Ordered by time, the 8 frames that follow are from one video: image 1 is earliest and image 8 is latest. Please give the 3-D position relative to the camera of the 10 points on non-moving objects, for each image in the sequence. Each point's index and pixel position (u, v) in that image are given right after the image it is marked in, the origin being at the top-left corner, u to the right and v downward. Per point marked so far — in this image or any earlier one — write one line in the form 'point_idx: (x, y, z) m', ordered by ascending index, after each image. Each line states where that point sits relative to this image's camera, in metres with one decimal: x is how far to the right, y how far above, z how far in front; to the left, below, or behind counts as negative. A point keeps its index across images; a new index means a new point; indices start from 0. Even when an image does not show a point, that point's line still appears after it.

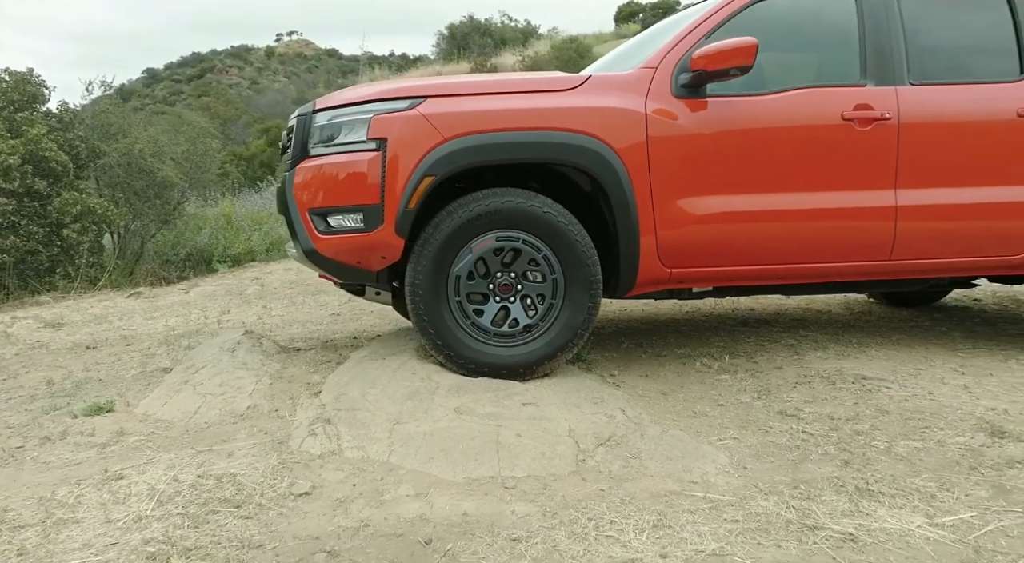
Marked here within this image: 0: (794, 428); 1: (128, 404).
0: (+1.0, -0.5, +2.9) m
1: (-1.6, -0.5, +3.3) m
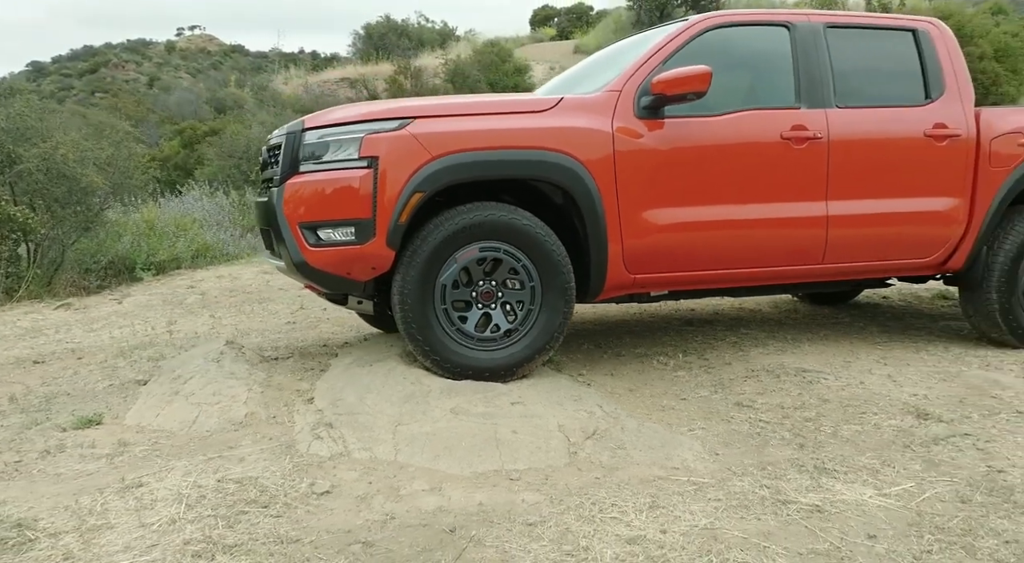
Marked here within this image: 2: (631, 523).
0: (+1.0, -0.6, +3.2) m
1: (-1.7, -0.6, +3.3) m
2: (+0.3, -0.7, +2.3) m
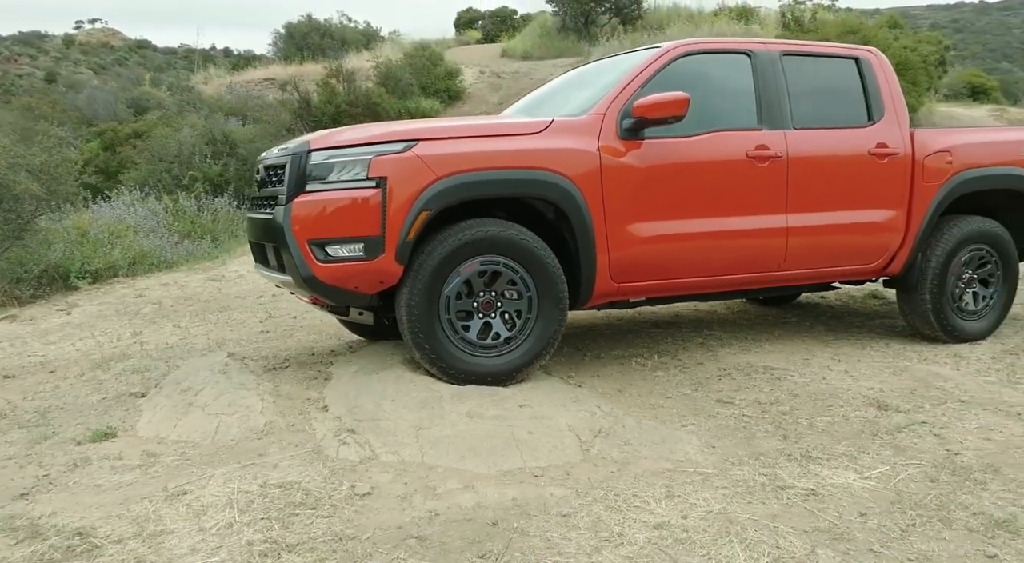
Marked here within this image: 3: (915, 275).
0: (+1.0, -0.6, +3.5) m
1: (-1.7, -0.6, +3.4) m
2: (+0.5, -0.7, +2.5) m
3: (+2.7, 0.0, +5.1) m
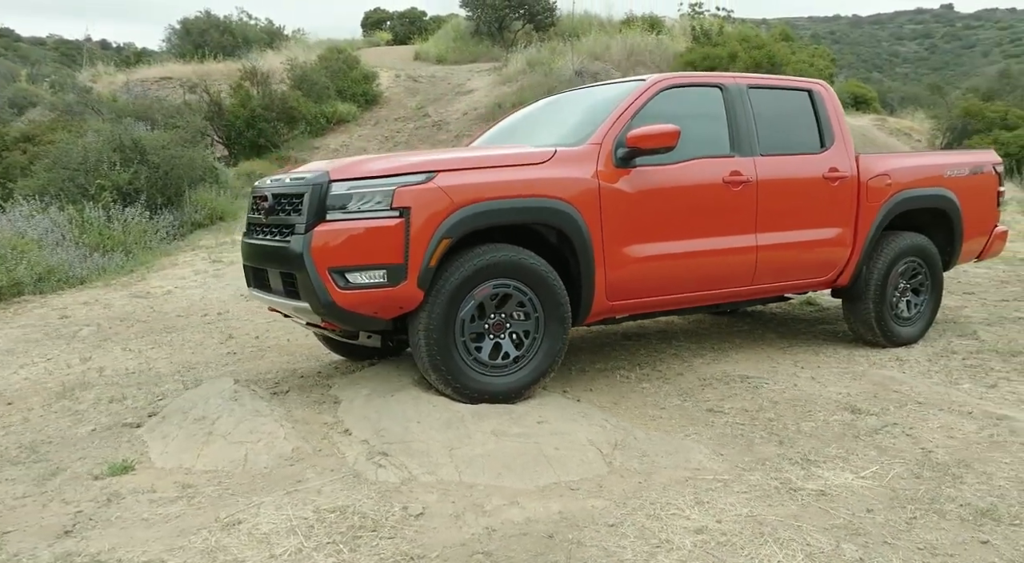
0: (+1.1, -0.7, +3.8) m
1: (-1.6, -0.8, +3.4) m
2: (+0.6, -0.8, +2.8) m
3: (+2.5, 0.0, +5.6) m
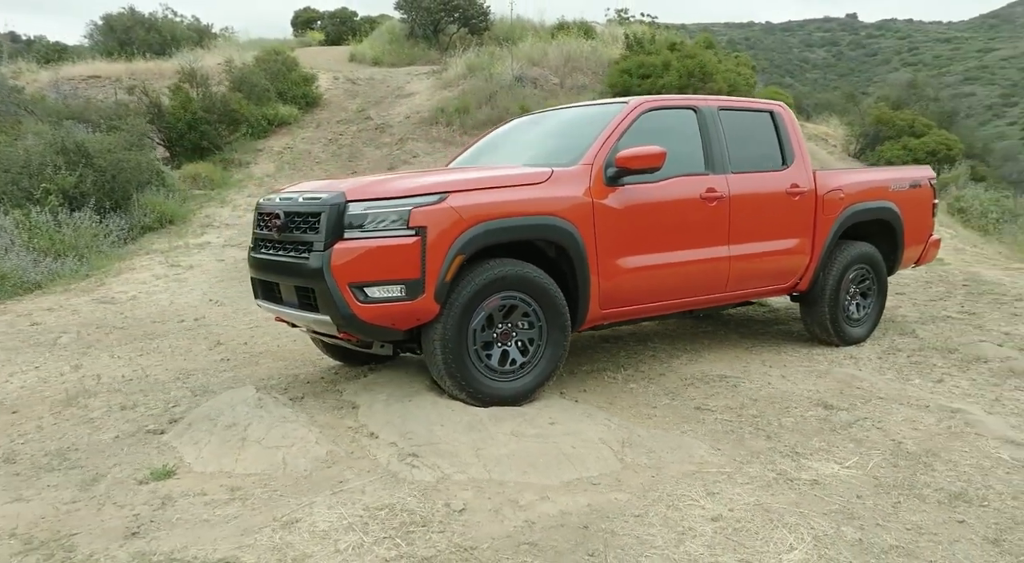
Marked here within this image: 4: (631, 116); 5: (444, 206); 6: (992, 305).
0: (+1.1, -0.7, +4.2) m
1: (-1.5, -0.8, +3.5) m
2: (+0.8, -0.9, +3.1) m
3: (+2.4, -0.1, +6.1) m
4: (+0.7, +1.0, +4.9) m
5: (-0.3, +0.4, +3.9) m
6: (+5.5, -0.3, +9.1) m
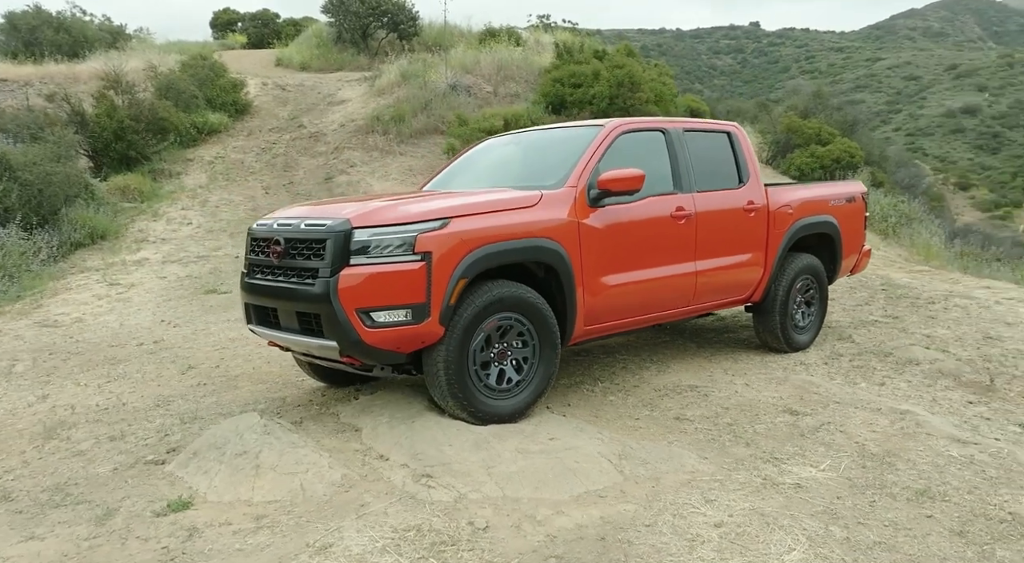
0: (+1.1, -0.8, +4.5) m
1: (-1.4, -1.0, +3.6) m
2: (+0.8, -1.0, +3.4) m
3: (+2.1, -0.2, +6.5) m
4: (+0.6, +0.9, +5.2) m
5: (-0.4, +0.3, +4.0) m
6: (+5.0, -0.3, +9.8) m
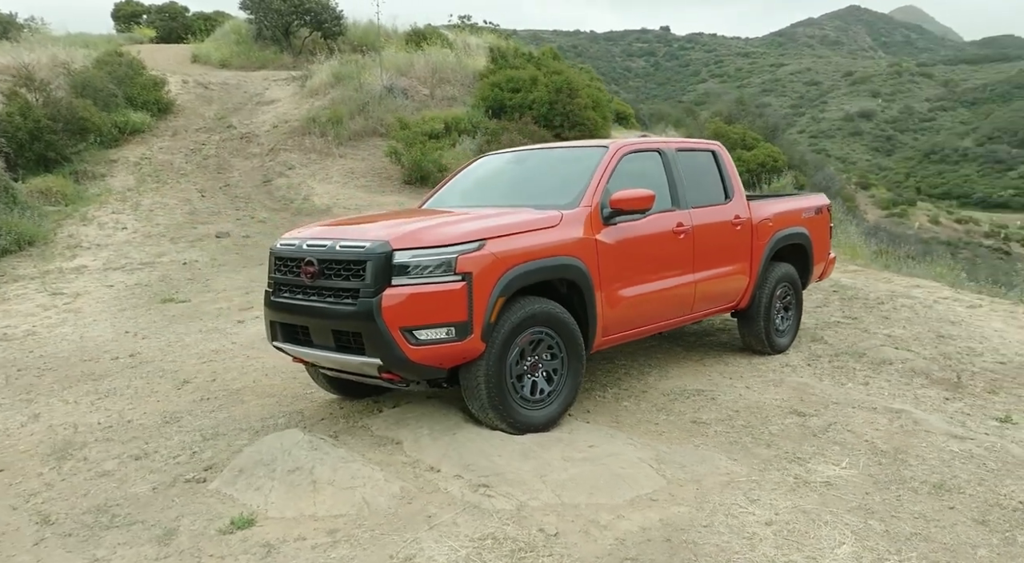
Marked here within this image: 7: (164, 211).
0: (+1.2, -0.9, +4.8) m
1: (-1.2, -1.1, +3.6) m
2: (+1.1, -1.1, +3.6) m
3: (+2.1, -0.2, +6.8) m
4: (+0.7, +0.9, +5.4) m
5: (-0.1, +0.2, +4.1) m
6: (+4.7, -0.4, +10.4) m
7: (-7.4, +1.5, +16.6) m
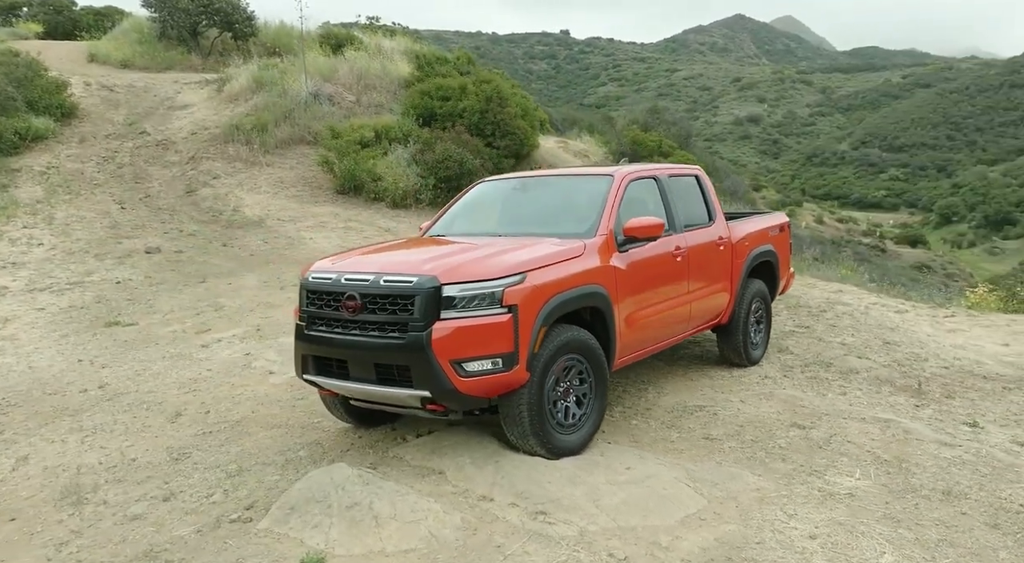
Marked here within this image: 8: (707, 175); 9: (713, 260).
0: (+1.4, -1.1, +5.0) m
1: (-0.9, -1.2, +3.6) m
2: (+1.4, -1.2, +3.9) m
3: (+2.0, -0.4, +7.2) m
4: (+0.8, +0.7, +5.6) m
5: (+0.1, 0.0, +4.3) m
6: (+4.2, -0.5, +11.0) m
7: (-8.5, +1.1, +15.9) m
8: (+1.8, +1.0, +7.0) m
9: (+1.7, +0.2, +6.5) m
